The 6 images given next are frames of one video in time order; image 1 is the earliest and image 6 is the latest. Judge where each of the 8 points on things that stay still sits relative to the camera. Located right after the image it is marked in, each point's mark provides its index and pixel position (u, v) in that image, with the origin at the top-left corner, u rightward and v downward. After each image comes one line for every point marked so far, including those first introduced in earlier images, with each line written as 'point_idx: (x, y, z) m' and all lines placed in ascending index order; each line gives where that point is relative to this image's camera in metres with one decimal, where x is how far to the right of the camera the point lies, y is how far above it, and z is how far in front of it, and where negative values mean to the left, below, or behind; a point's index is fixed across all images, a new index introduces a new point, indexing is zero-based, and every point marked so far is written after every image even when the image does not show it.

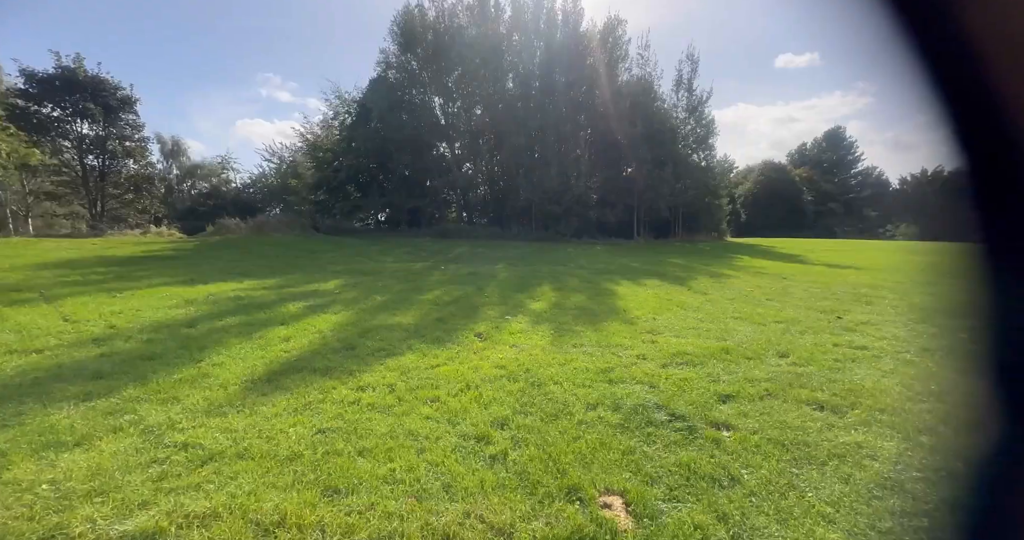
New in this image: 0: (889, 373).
0: (+4.6, -1.2, +5.4) m
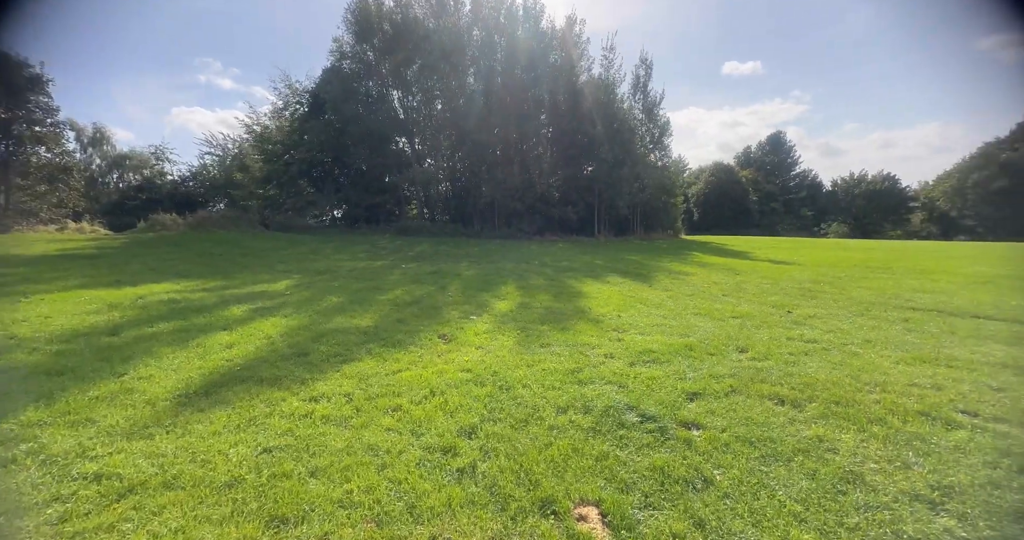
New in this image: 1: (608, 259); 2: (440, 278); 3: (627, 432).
0: (+4.2, -1.2, +5.6) m
1: (+4.4, +0.5, +19.5) m
2: (-1.9, -0.2, +11.5) m
3: (+0.8, -1.2, +3.2) m
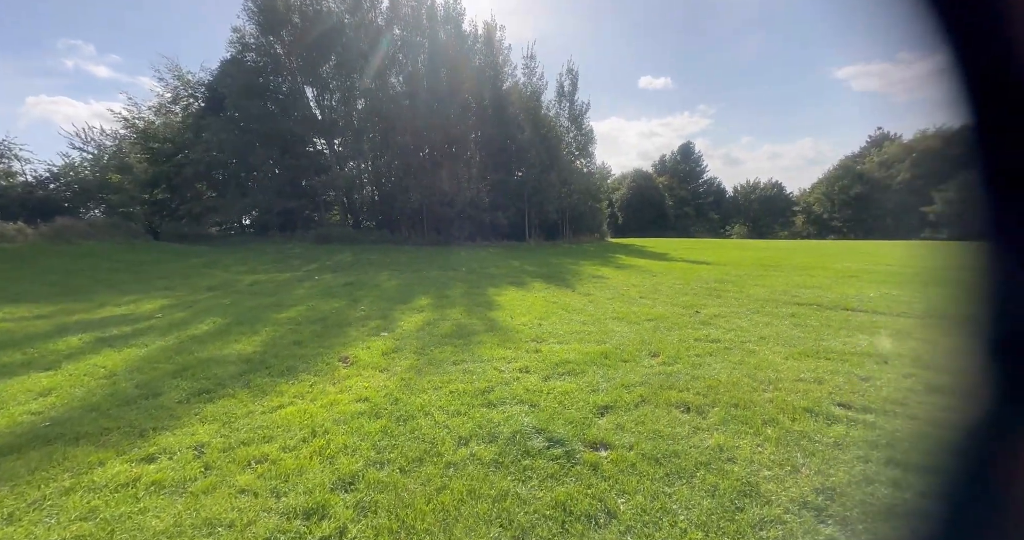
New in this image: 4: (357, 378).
0: (+3.0, -1.3, +5.9) m
1: (+1.1, +0.3, +19.6) m
2: (-3.9, -0.5, +10.8) m
3: (+0.1, -1.3, +3.0) m
4: (-1.6, -1.1, +4.5) m
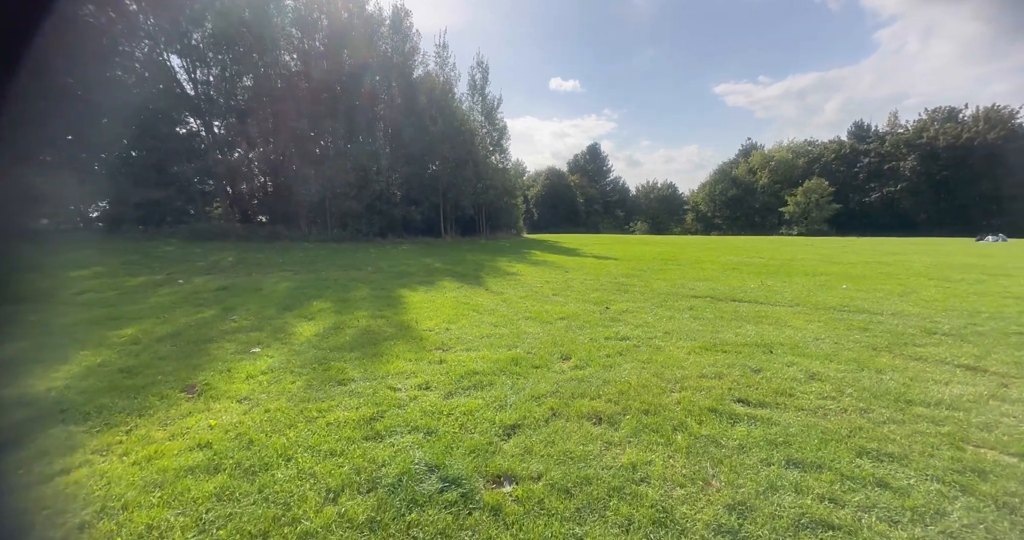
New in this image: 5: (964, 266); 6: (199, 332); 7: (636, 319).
0: (+1.8, -1.2, +5.8) m
1: (-2.8, +0.4, +18.9) m
2: (-6.0, -0.6, +9.3) m
3: (-0.5, -1.4, +2.4) m
4: (-2.5, -1.2, +3.6) m
5: (+15.6, +0.2, +15.2) m
6: (-4.6, -0.8, +6.5) m
7: (+2.4, -0.9, +8.4) m
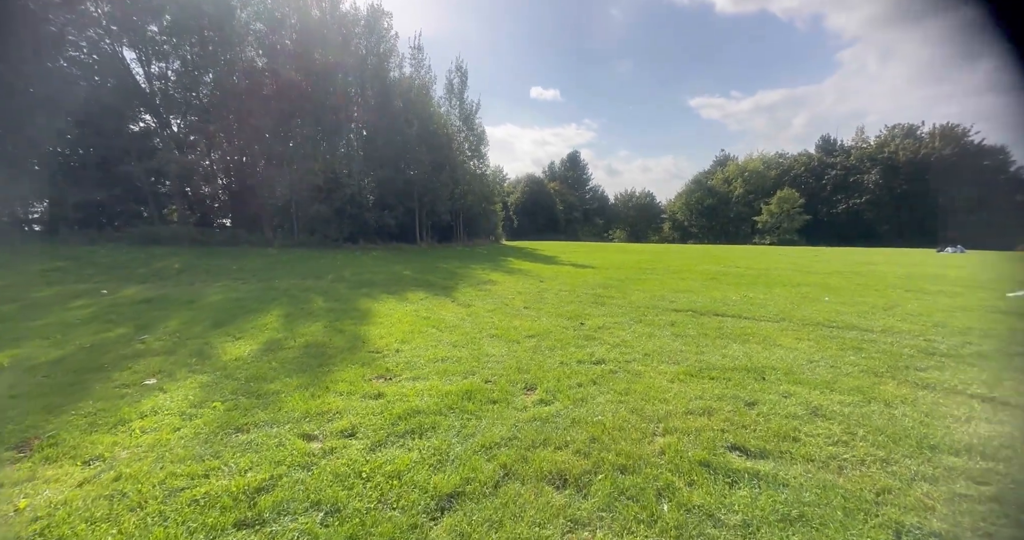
0: (+1.3, -1.4, +5.0) m
1: (-4.0, +0.1, +17.8) m
2: (-6.6, -0.7, +8.1) m
3: (-0.9, -1.5, +1.5) m
4: (-2.9, -1.3, +2.5) m
5: (+14.7, -0.2, +15.0) m
6: (-5.2, -1.0, +5.4) m
7: (+1.7, -1.2, +7.6) m
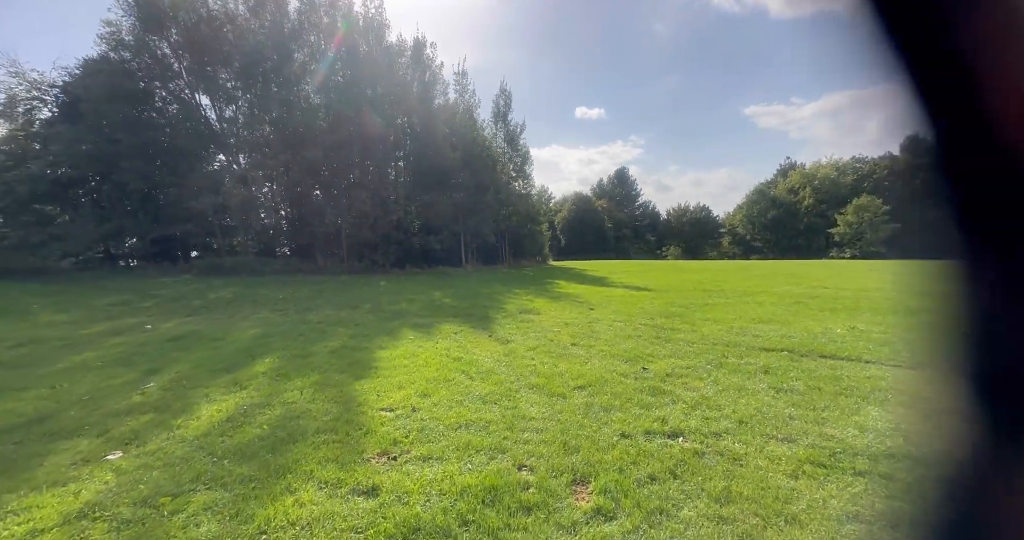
0: (+1.6, -1.8, +3.3) m
1: (-2.1, -1.0, +16.8) m
2: (-5.9, -1.4, +7.4) m
3: (-0.9, -1.7, +0.1) m
4: (-2.9, -1.6, +1.4) m
5: (+16.1, -0.7, +11.8) m
6: (-4.7, -1.5, +4.5) m
7: (+2.4, -1.6, +5.8) m
